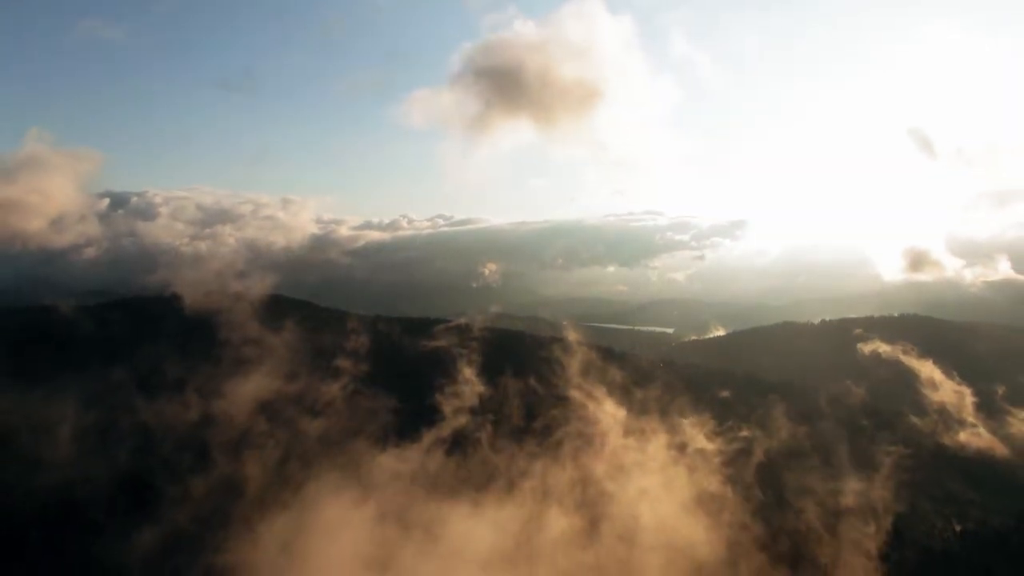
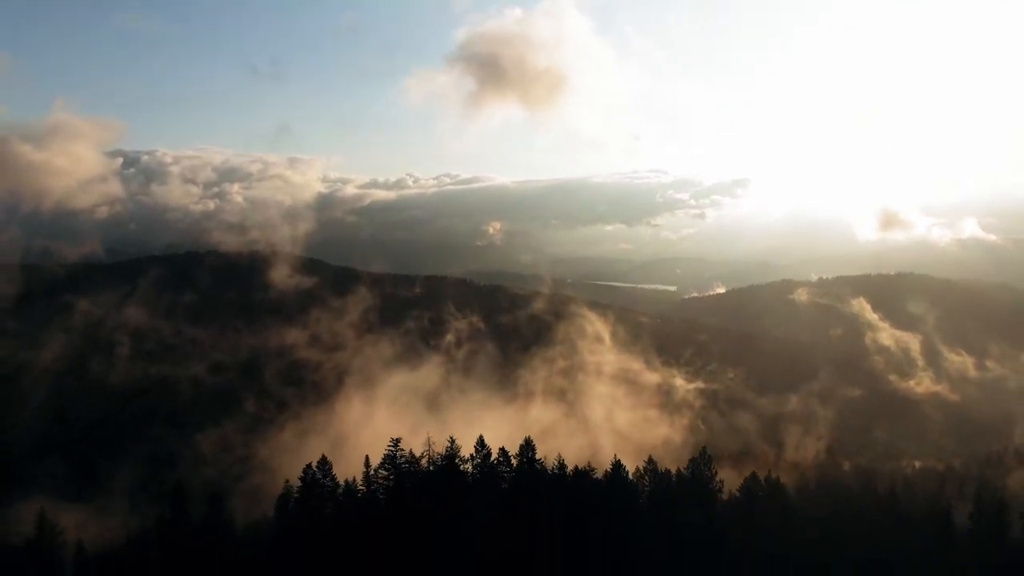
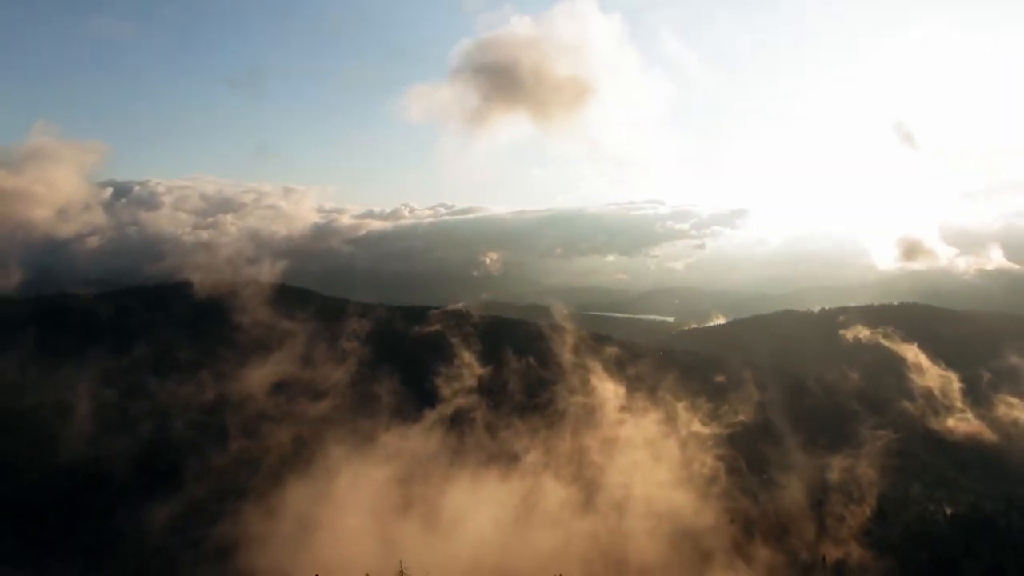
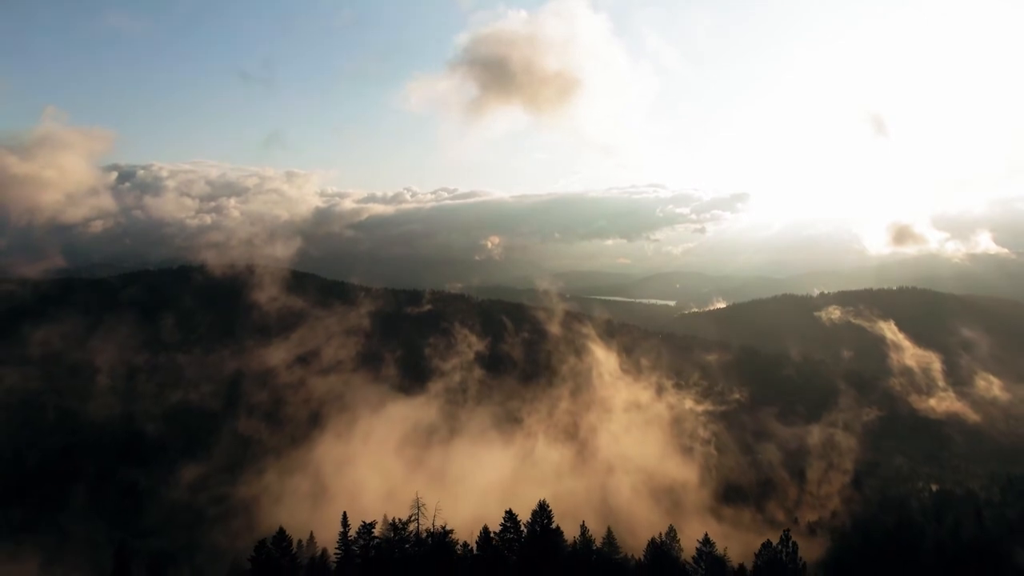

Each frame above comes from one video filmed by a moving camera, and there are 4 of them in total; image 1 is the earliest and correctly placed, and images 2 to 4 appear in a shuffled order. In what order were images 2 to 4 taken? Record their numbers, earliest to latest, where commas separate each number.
3, 4, 2
